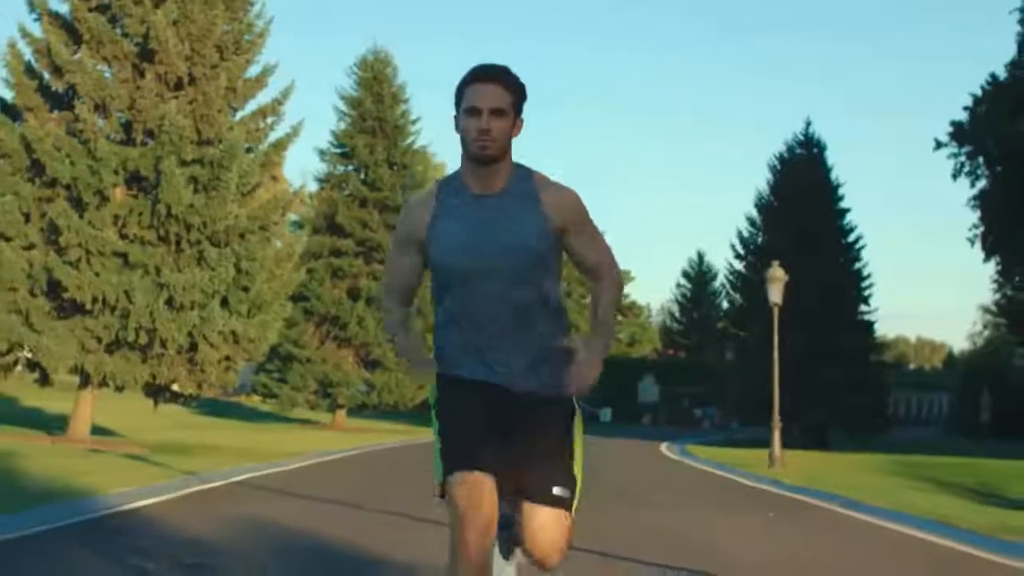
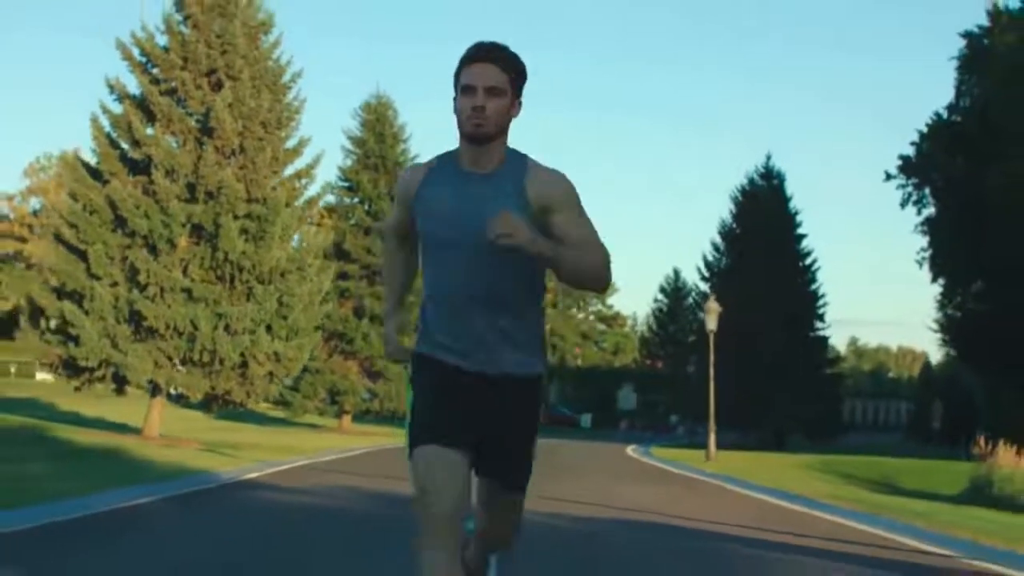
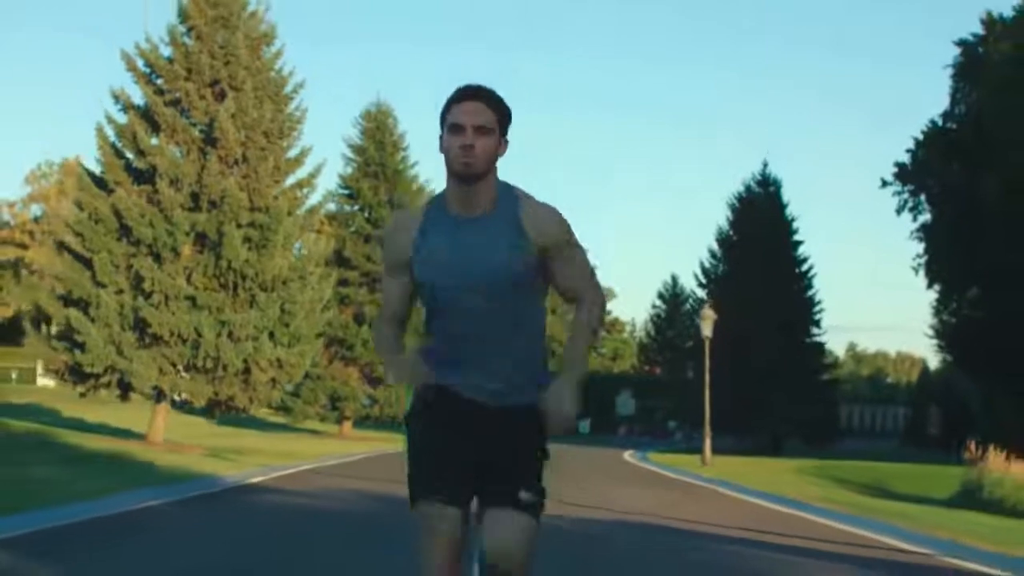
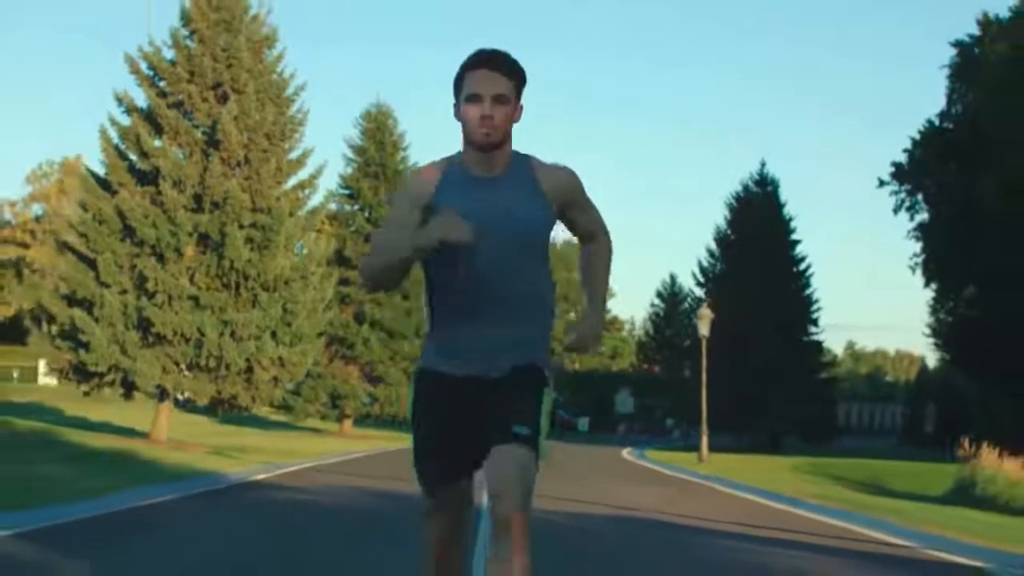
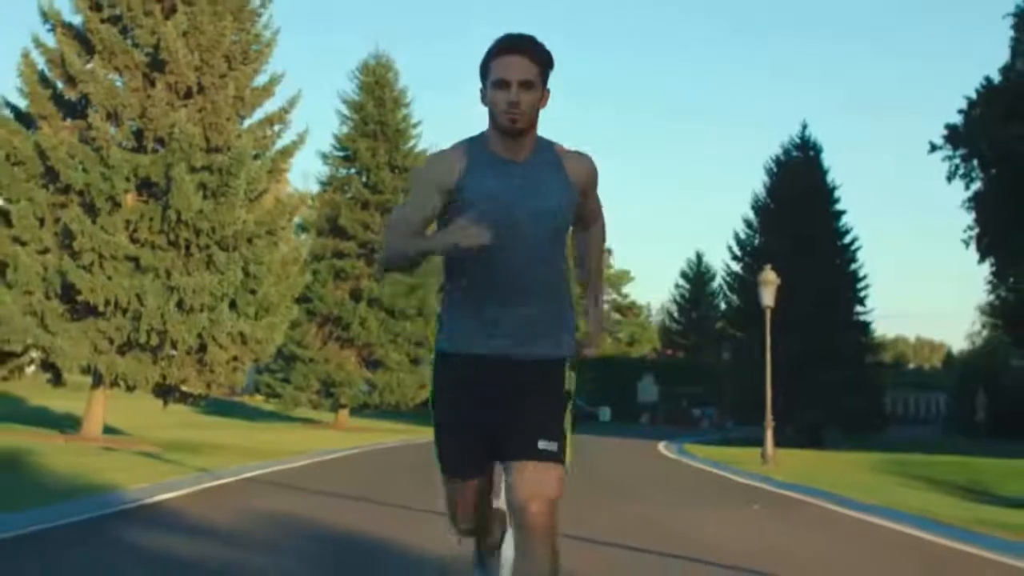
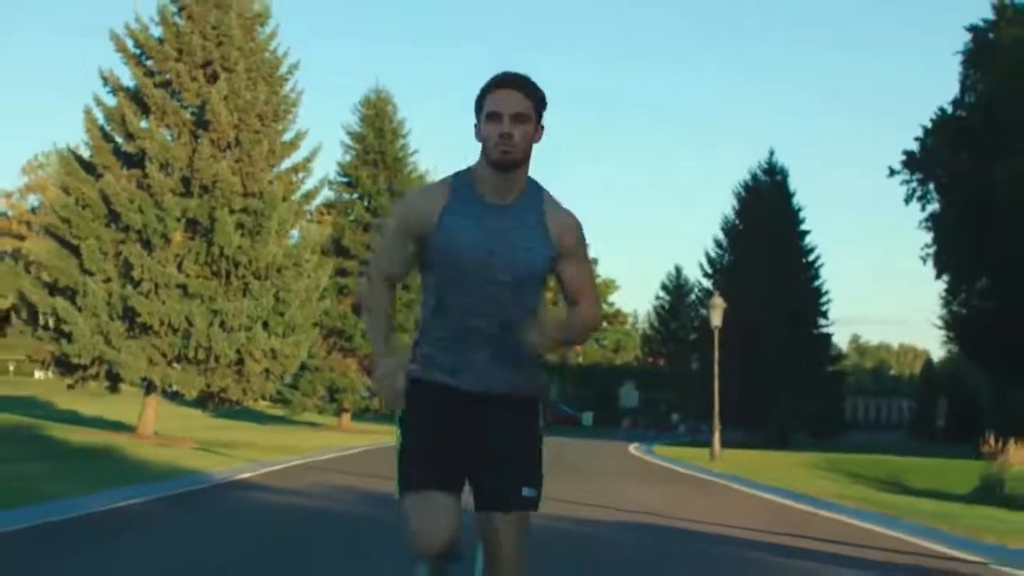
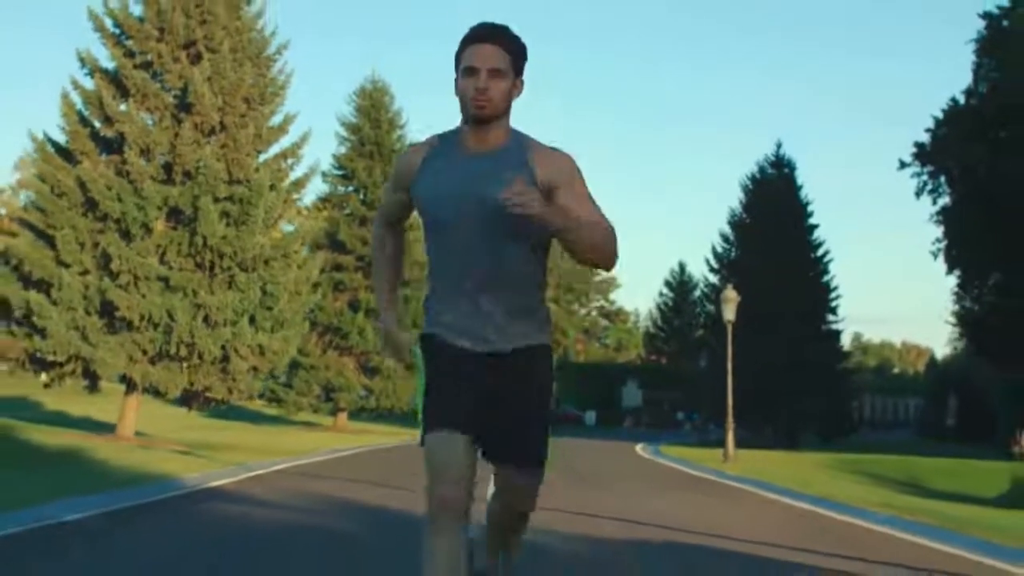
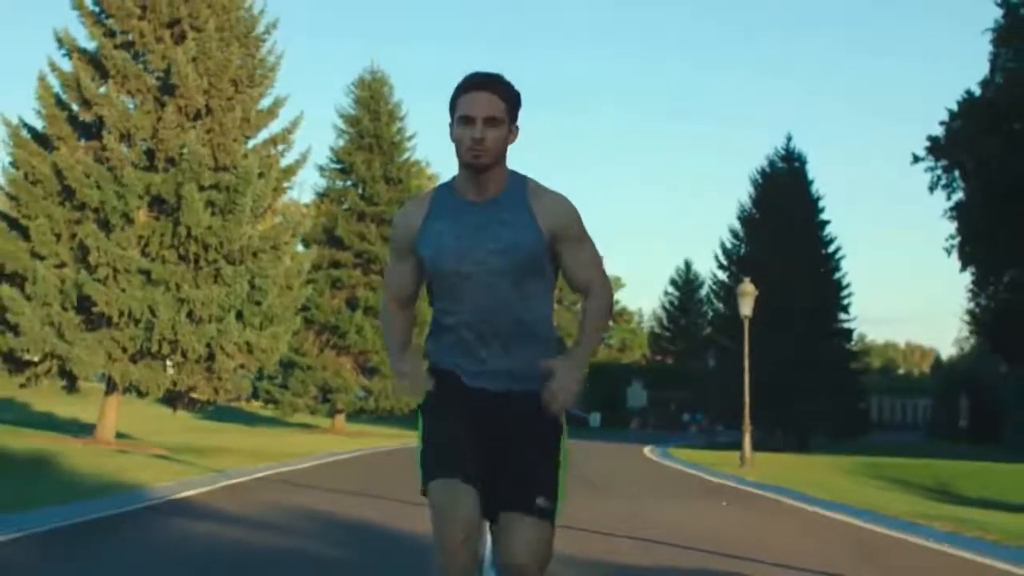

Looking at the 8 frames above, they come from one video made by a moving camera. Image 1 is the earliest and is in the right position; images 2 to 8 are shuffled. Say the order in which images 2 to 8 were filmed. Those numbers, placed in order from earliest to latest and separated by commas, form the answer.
5, 8, 7, 6, 2, 3, 4
